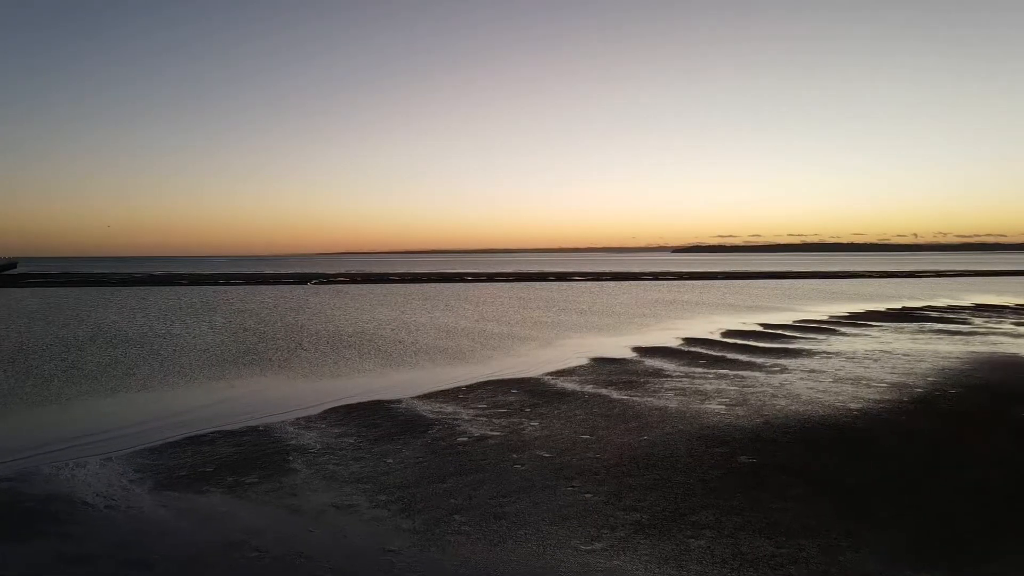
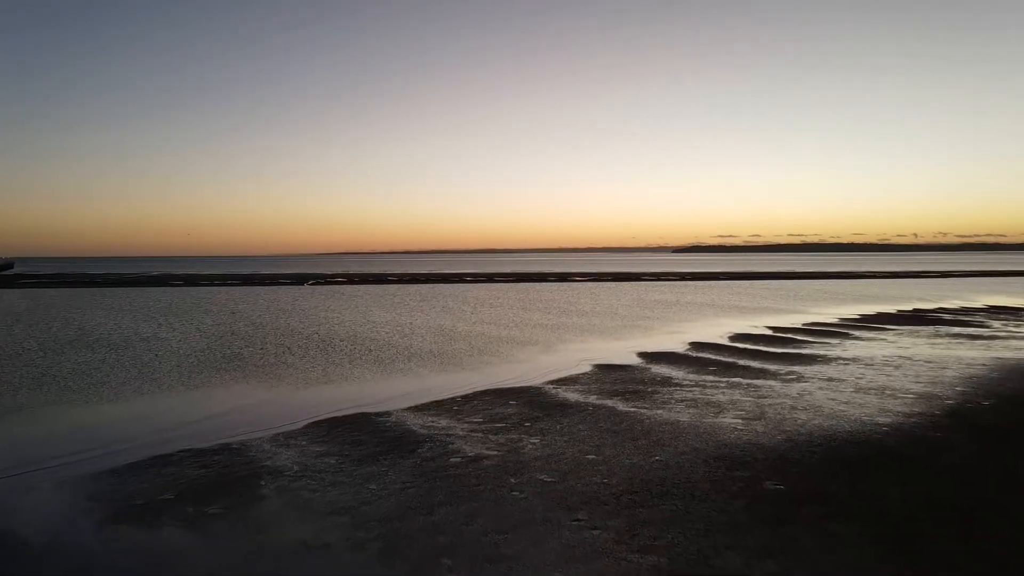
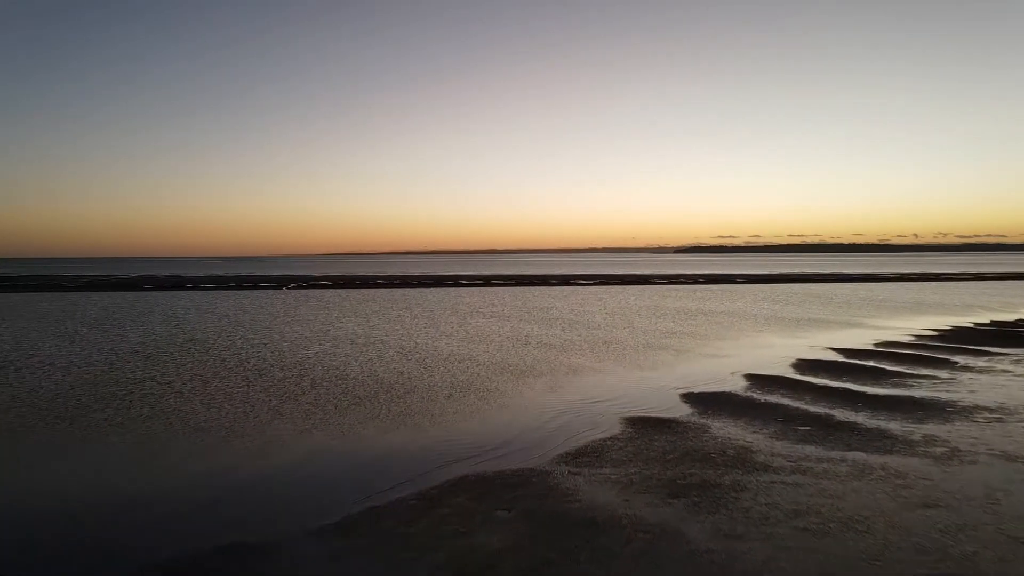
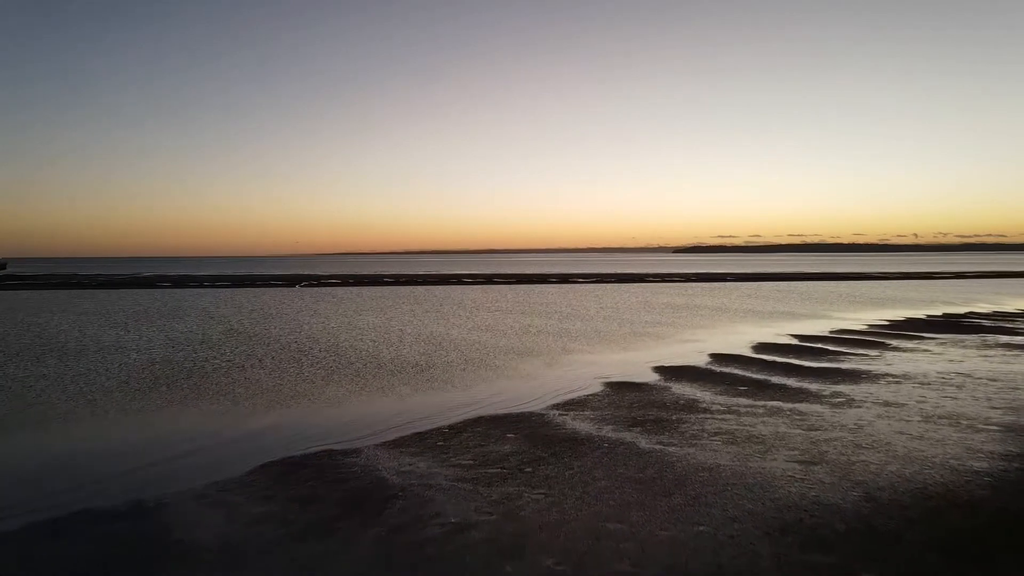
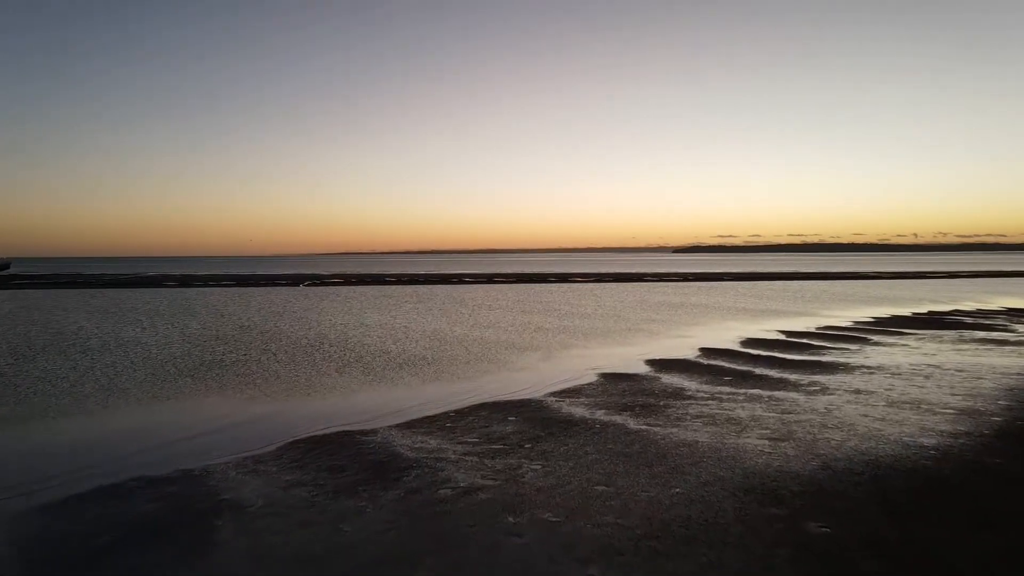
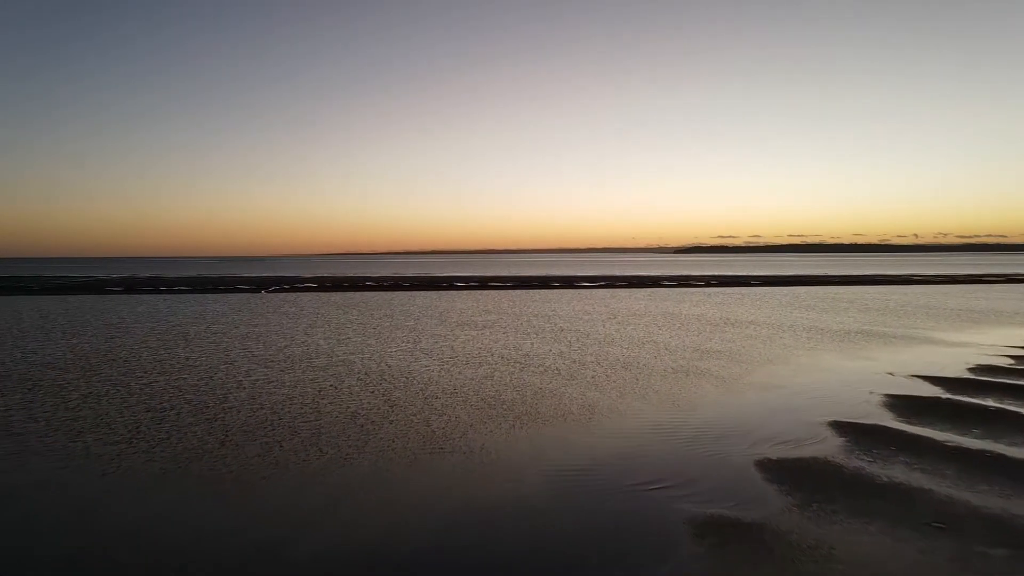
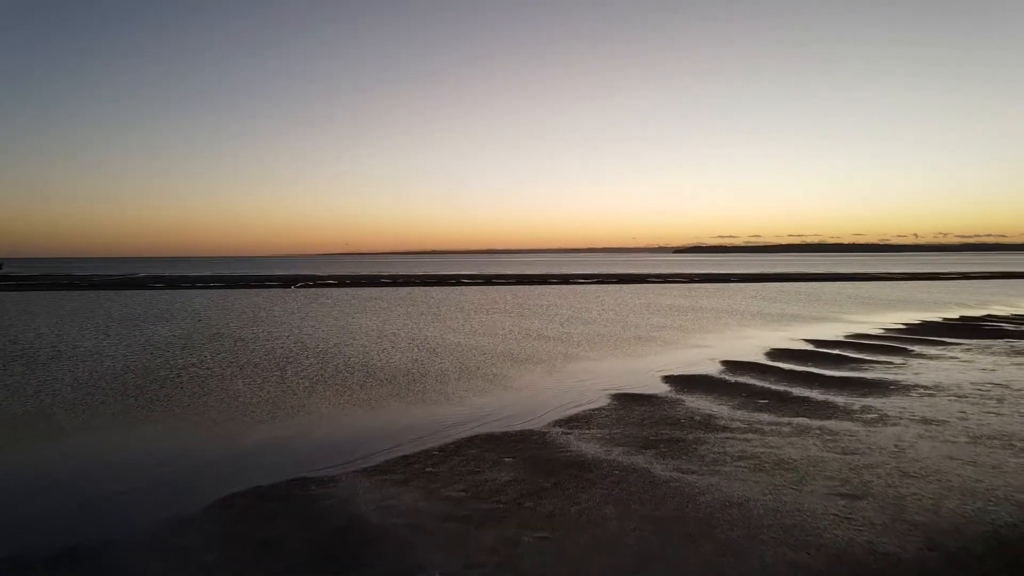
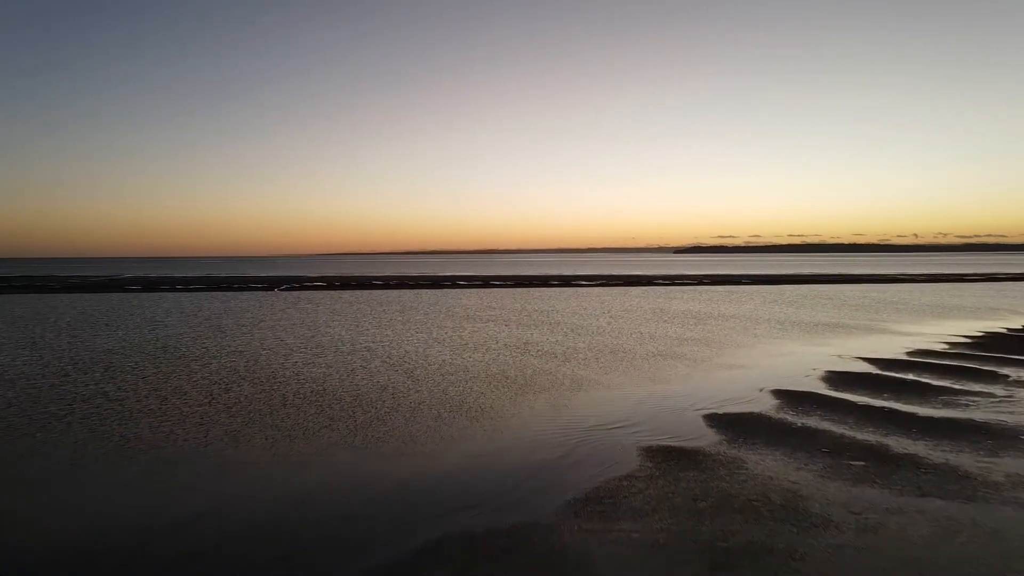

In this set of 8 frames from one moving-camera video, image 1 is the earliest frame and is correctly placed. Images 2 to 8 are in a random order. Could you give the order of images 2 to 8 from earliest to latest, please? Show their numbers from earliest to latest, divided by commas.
2, 5, 4, 7, 3, 8, 6
